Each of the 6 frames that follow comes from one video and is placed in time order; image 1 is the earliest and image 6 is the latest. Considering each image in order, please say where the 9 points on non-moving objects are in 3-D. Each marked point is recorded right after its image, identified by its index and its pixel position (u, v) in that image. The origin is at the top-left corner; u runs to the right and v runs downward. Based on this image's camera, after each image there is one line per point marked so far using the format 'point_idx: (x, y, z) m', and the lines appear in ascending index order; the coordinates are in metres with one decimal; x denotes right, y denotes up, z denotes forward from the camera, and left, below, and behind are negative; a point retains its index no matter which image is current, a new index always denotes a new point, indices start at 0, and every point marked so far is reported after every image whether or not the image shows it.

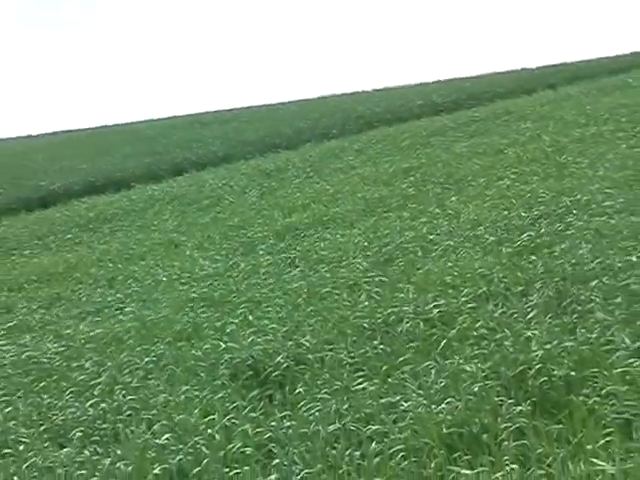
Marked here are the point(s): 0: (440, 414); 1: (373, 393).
0: (+1.2, -1.8, +8.1) m
1: (+0.6, -1.7, +8.8) m
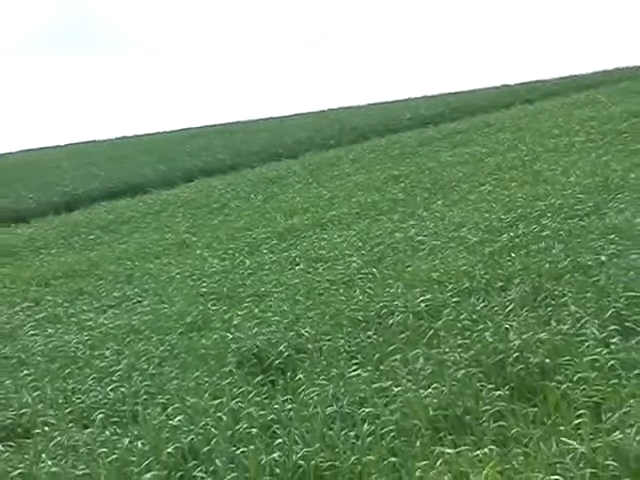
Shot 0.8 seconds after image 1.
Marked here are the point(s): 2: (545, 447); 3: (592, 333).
0: (+1.2, -1.8, +8.9) m
1: (+0.6, -1.7, +9.6) m
2: (+2.2, -2.0, +7.4) m
3: (+3.2, -1.1, +9.3) m
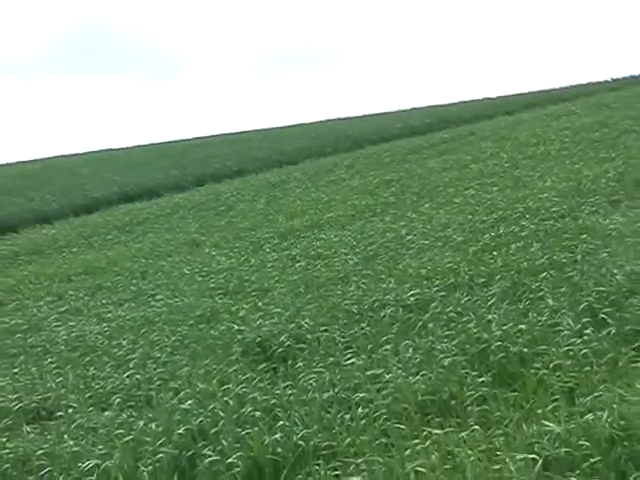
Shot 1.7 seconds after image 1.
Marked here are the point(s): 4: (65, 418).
0: (+1.2, -1.8, +9.8) m
1: (+0.6, -1.7, +10.5) m
2: (+2.1, -2.0, +8.2) m
3: (+3.2, -1.1, +10.1) m
4: (-3.4, -2.4, +10.6) m
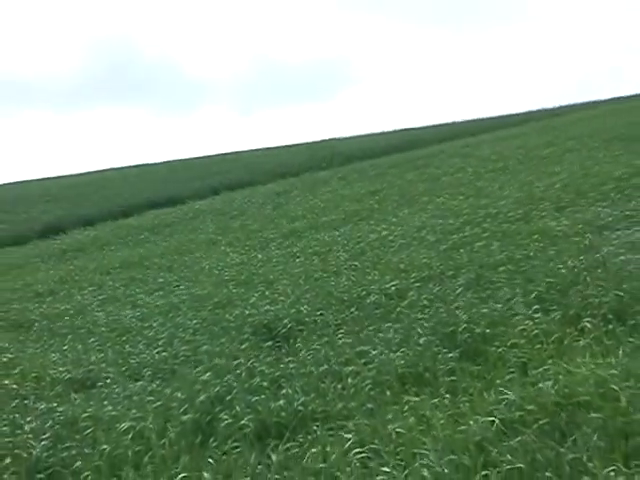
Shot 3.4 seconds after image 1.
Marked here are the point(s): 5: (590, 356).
0: (+1.1, -1.8, +11.8) m
1: (+0.5, -1.7, +12.5) m
2: (+2.1, -2.0, +10.3) m
3: (+3.1, -1.1, +12.1) m
4: (-3.5, -2.4, +12.6) m
5: (+3.6, -1.5, +10.4) m
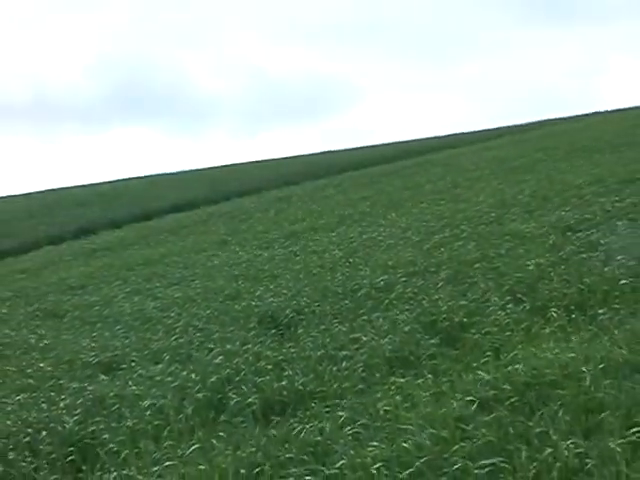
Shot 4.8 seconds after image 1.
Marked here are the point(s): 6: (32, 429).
0: (+1.1, -1.8, +13.5) m
1: (+0.5, -1.7, +14.2) m
2: (+2.0, -2.0, +11.9) m
3: (+3.1, -1.1, +13.8) m
4: (-3.5, -2.4, +14.3) m
5: (+3.6, -1.6, +12.0) m
6: (-4.7, -3.1, +12.7) m
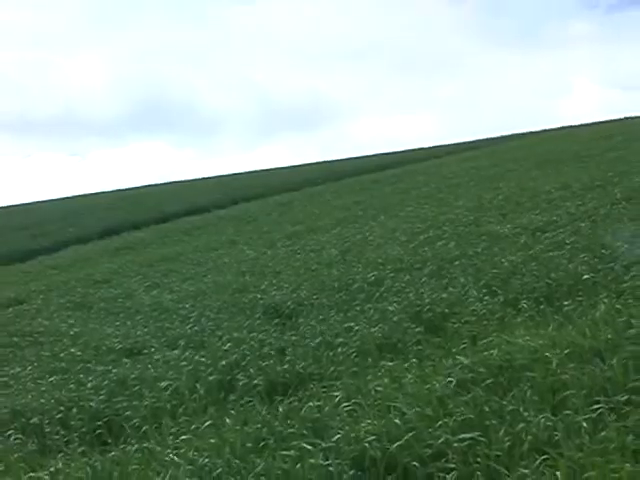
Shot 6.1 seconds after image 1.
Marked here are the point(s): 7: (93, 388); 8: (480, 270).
0: (+1.1, -1.8, +15.2) m
1: (+0.4, -1.7, +15.9) m
2: (+2.0, -2.0, +13.6) m
3: (+3.1, -1.1, +15.5) m
4: (-3.6, -2.4, +16.0) m
5: (+3.5, -1.5, +13.8) m
6: (-4.7, -3.1, +14.5) m
7: (-4.4, -2.8, +15.0) m
8: (+3.5, -0.6, +16.5) m
